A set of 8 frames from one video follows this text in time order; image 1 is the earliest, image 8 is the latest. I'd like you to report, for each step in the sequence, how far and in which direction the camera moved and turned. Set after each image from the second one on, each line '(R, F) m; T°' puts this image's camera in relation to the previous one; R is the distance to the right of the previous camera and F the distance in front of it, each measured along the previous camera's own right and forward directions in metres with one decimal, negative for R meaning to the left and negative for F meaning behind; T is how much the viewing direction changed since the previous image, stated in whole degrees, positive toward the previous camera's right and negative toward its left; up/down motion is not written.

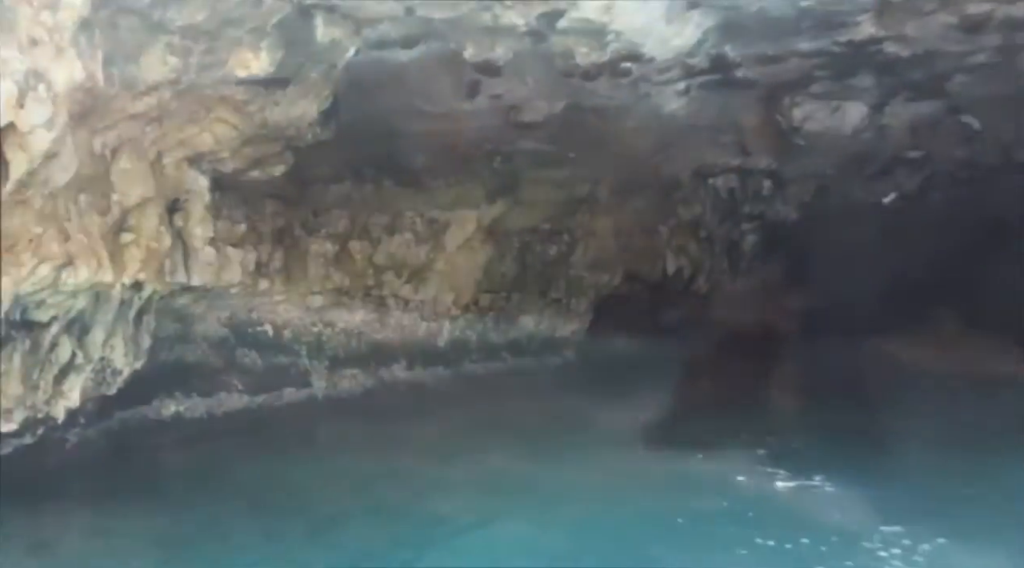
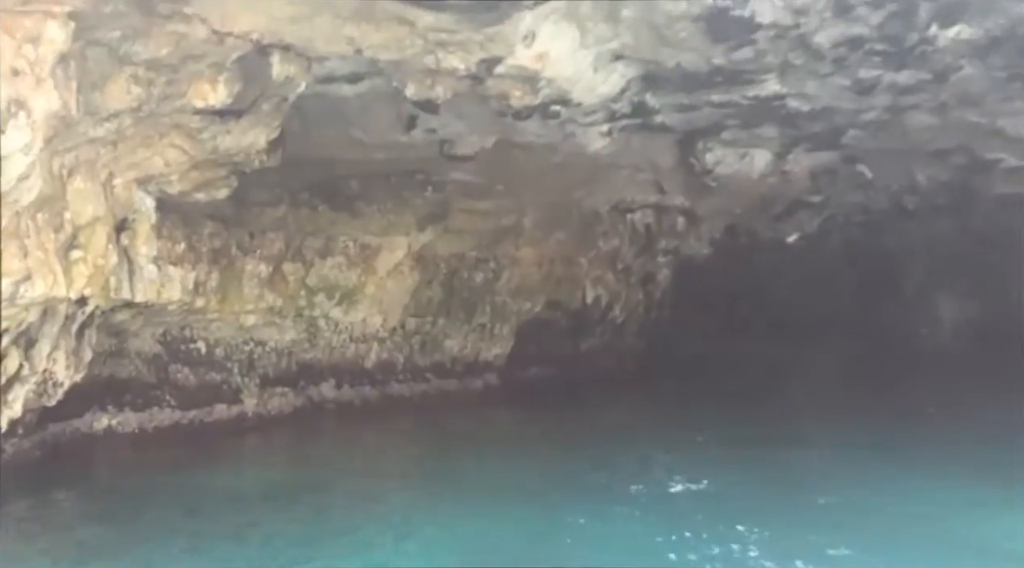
(-0.1, -0.4) m; +5°
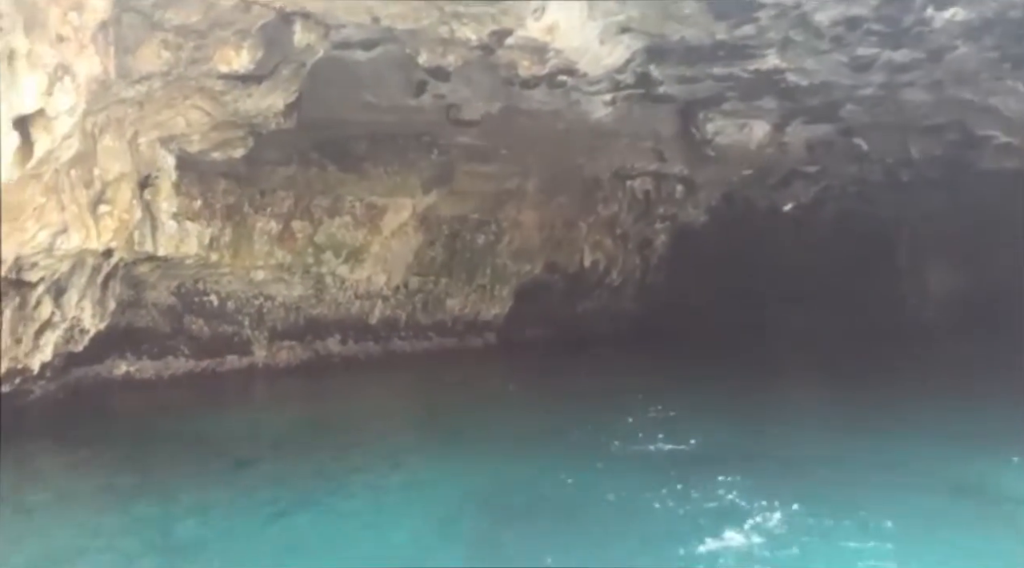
(-0.1, -0.3) m; 0°
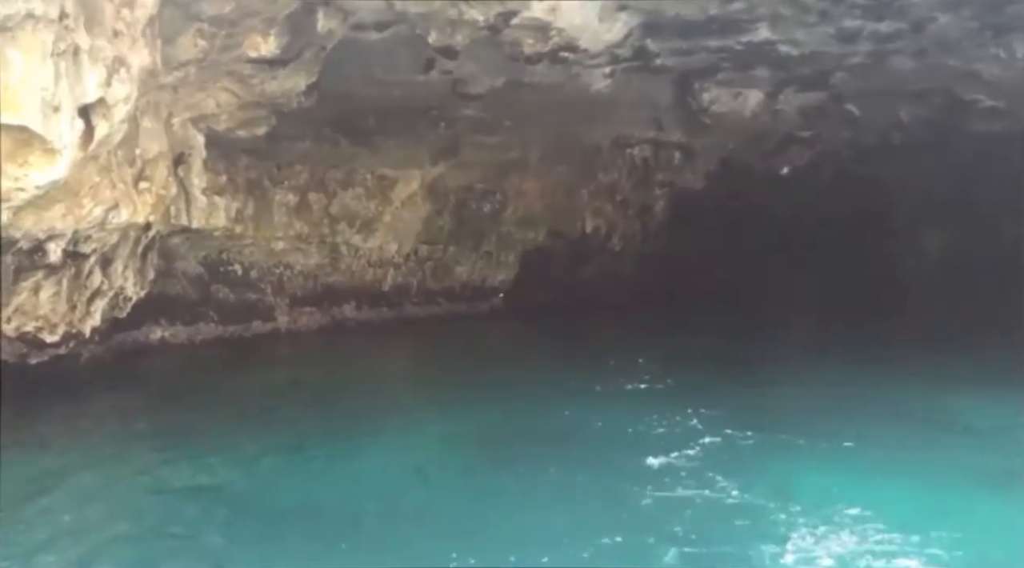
(-0.1, -0.5) m; 0°
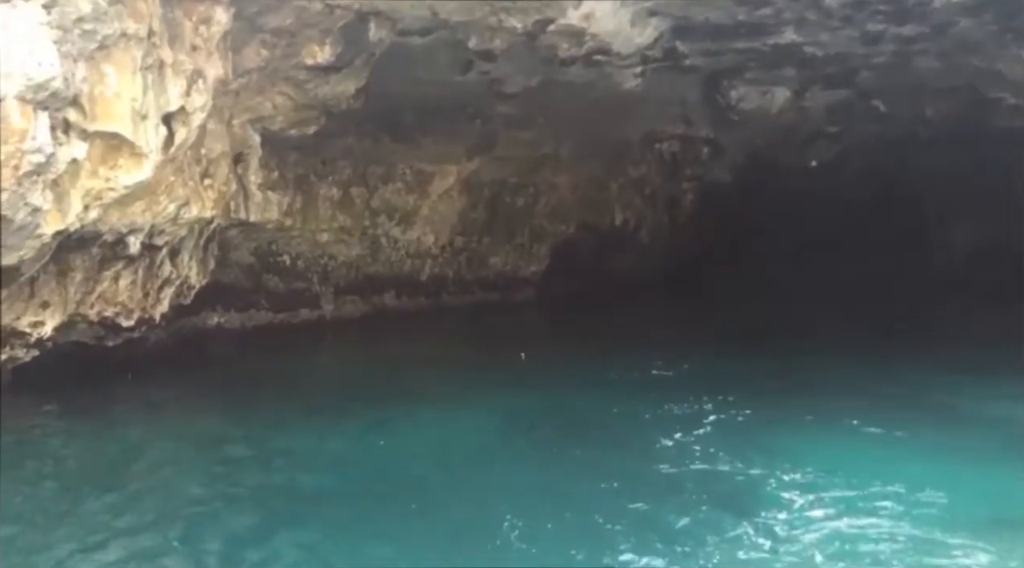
(-0.1, -0.4) m; -2°
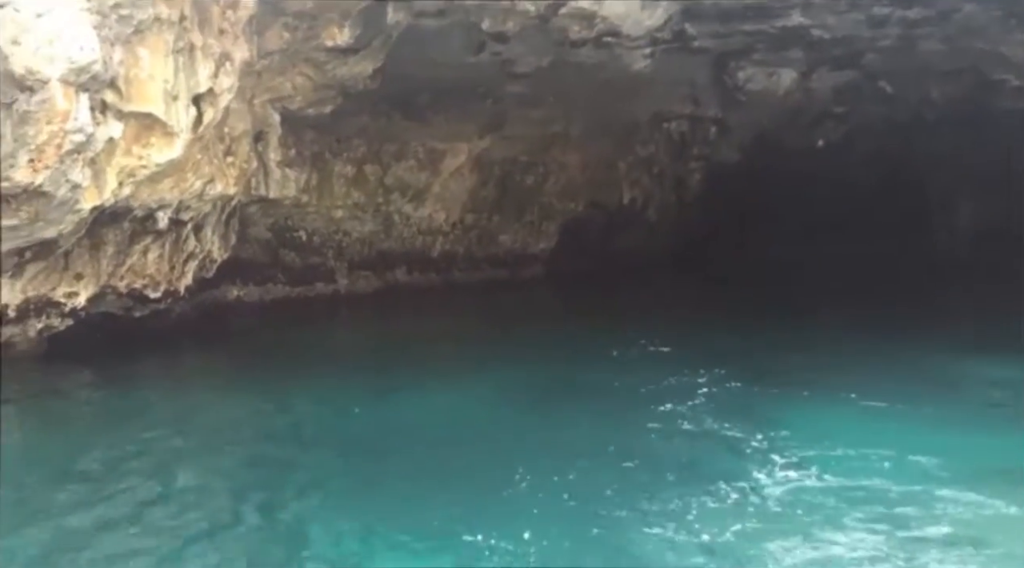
(0.0, -0.2) m; 0°
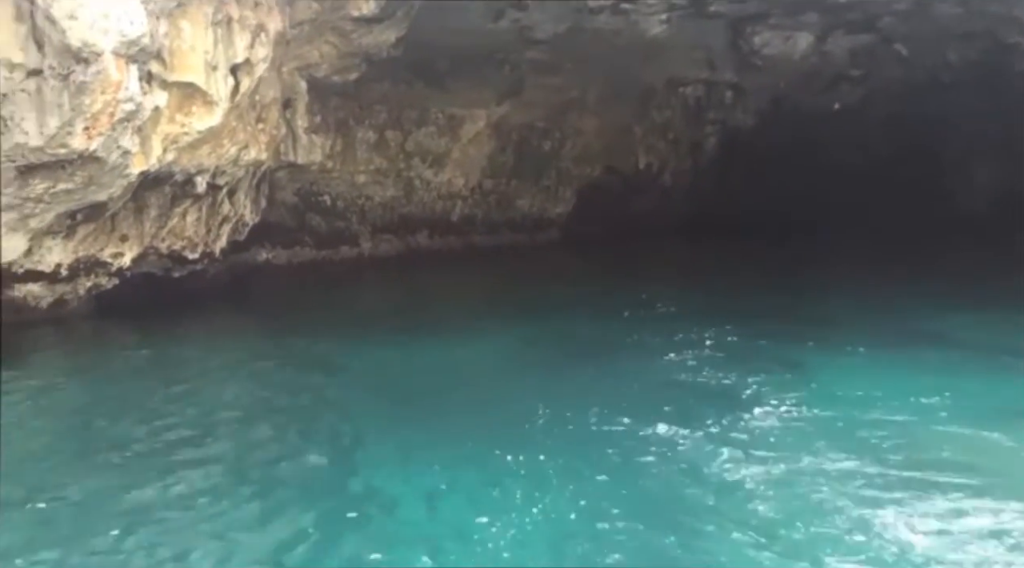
(0.0, -0.3) m; -1°
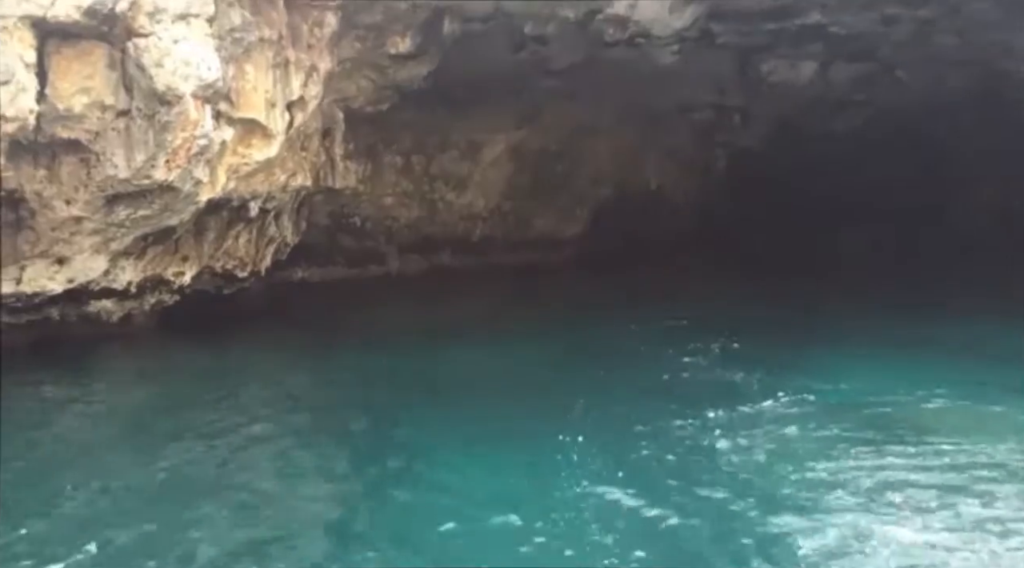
(-0.1, -0.5) m; 0°
